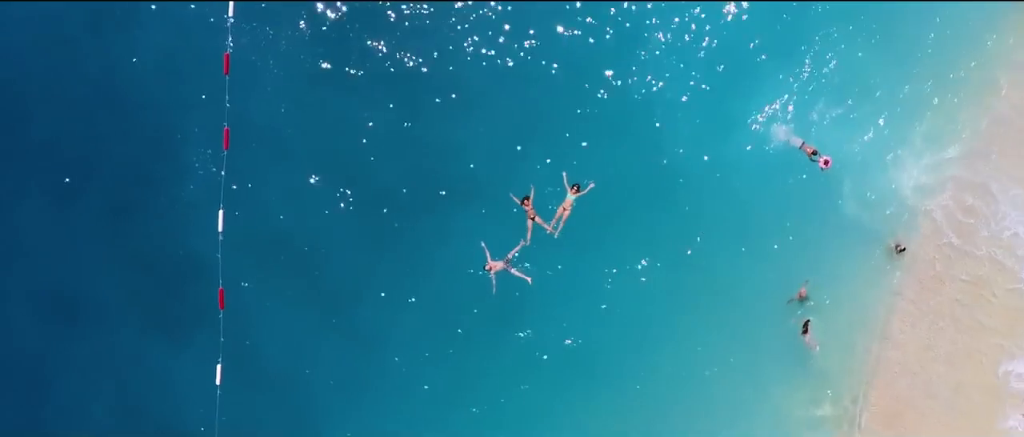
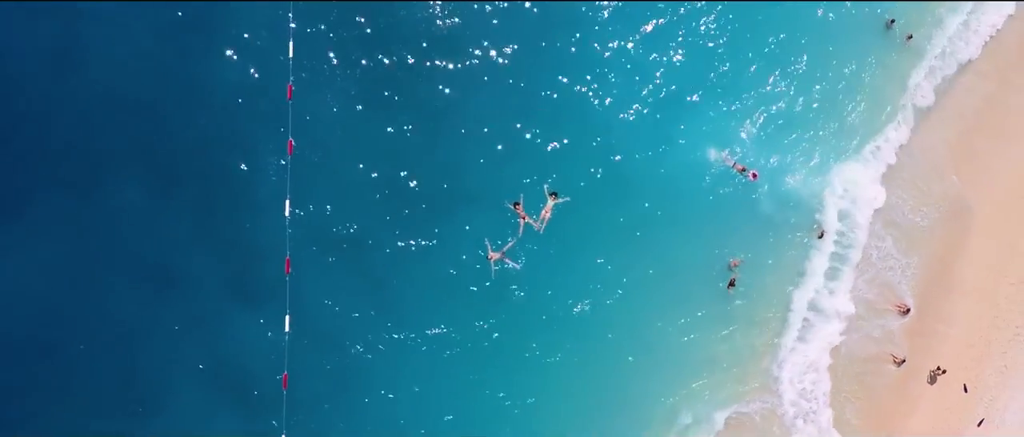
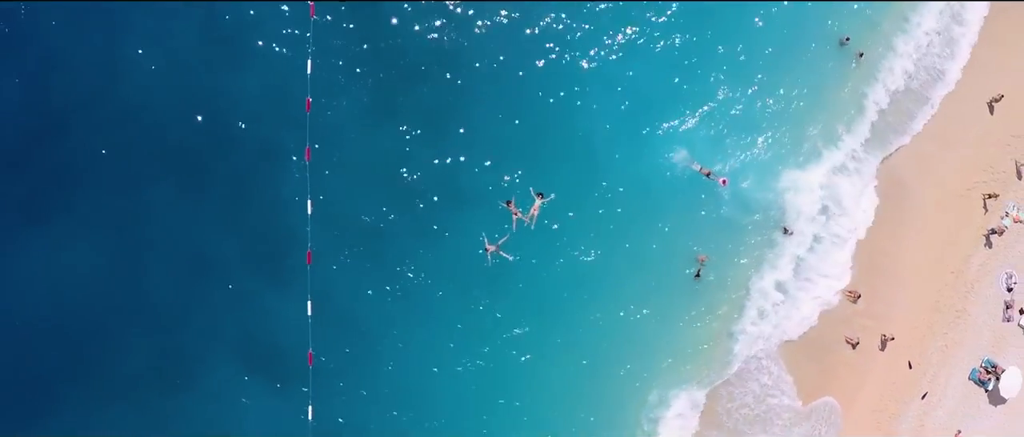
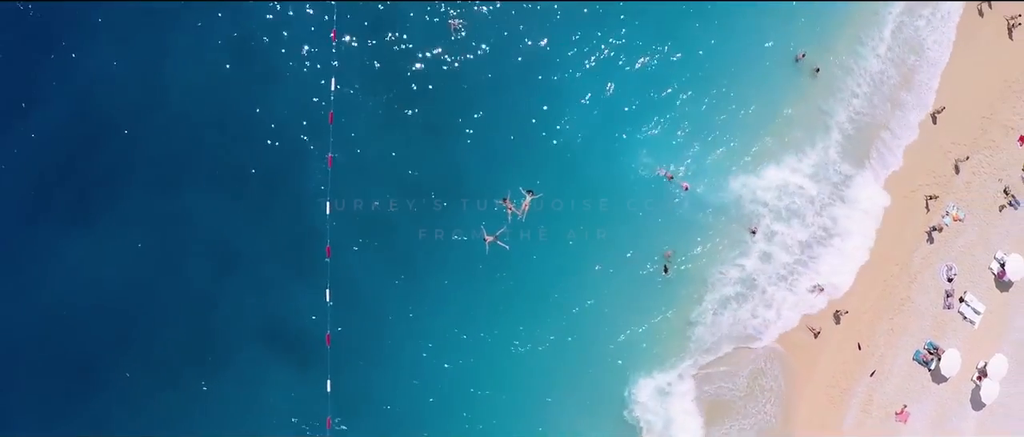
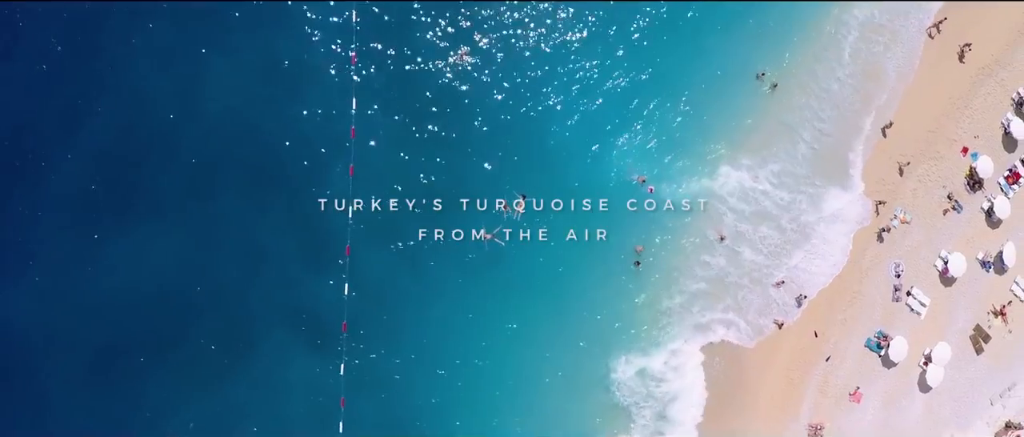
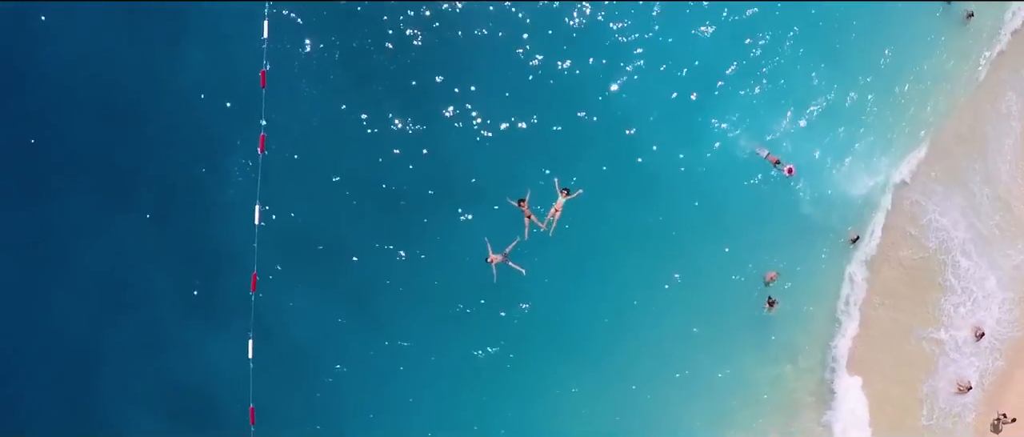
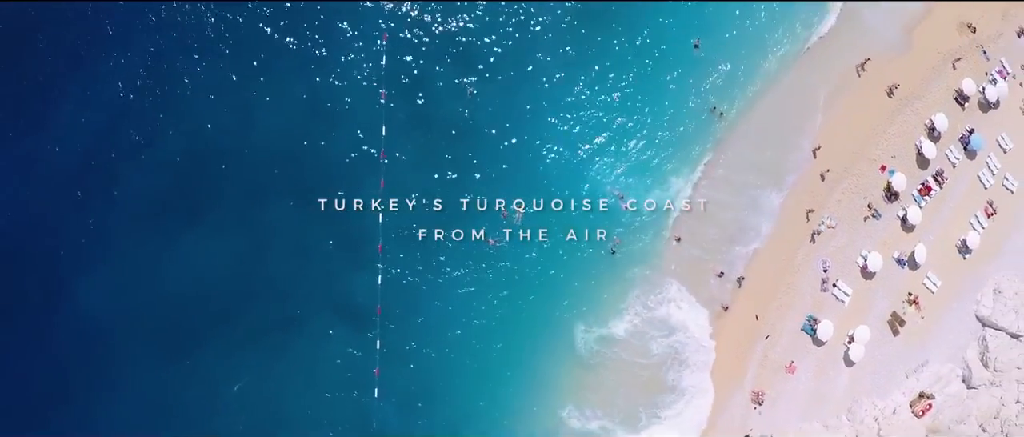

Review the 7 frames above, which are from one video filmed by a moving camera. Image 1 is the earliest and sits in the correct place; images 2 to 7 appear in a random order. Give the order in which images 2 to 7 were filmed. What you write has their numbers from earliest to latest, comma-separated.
6, 2, 3, 4, 5, 7
